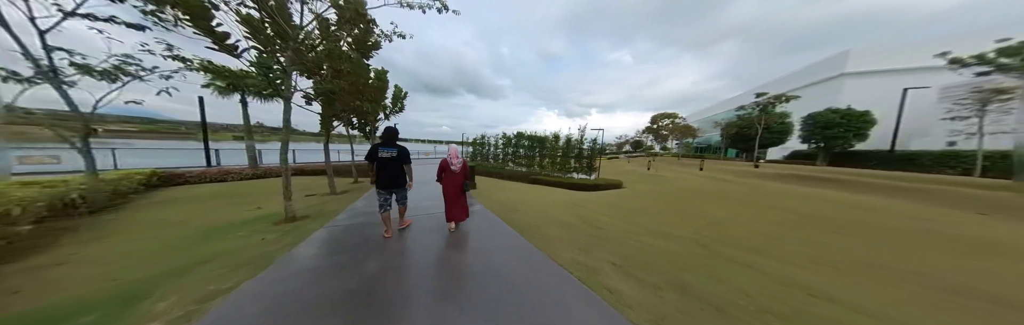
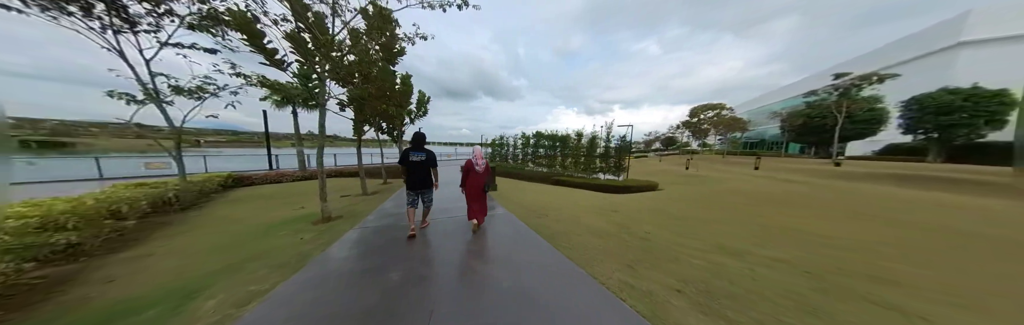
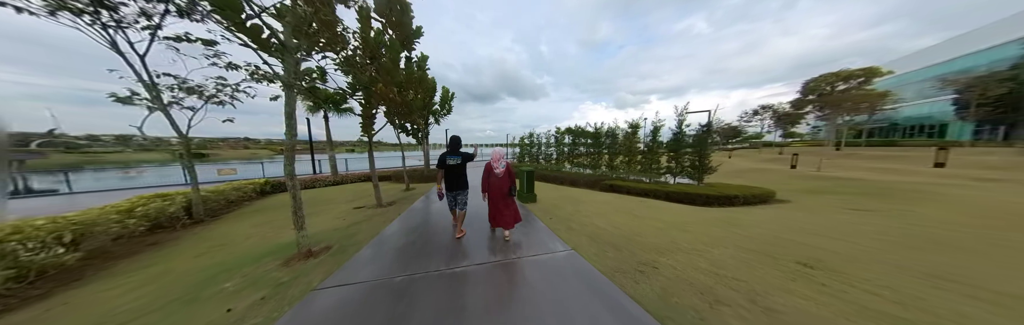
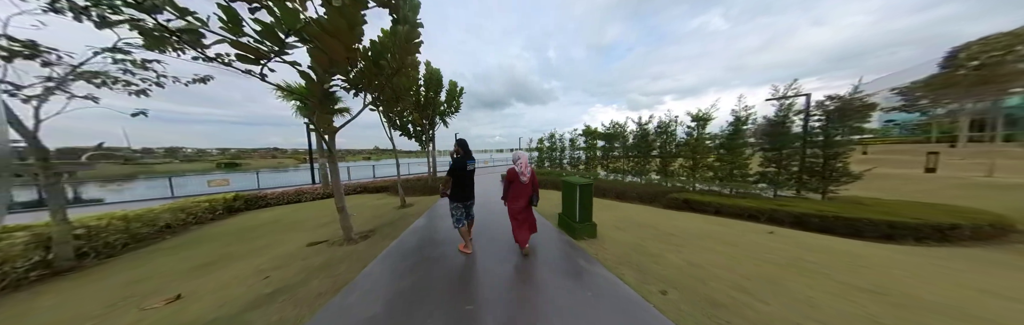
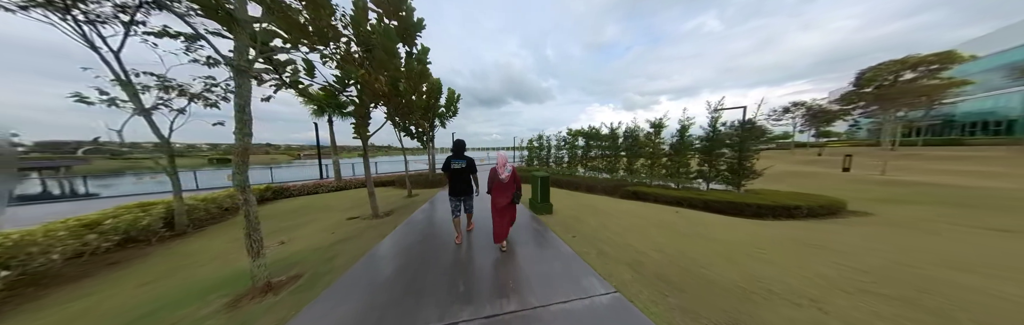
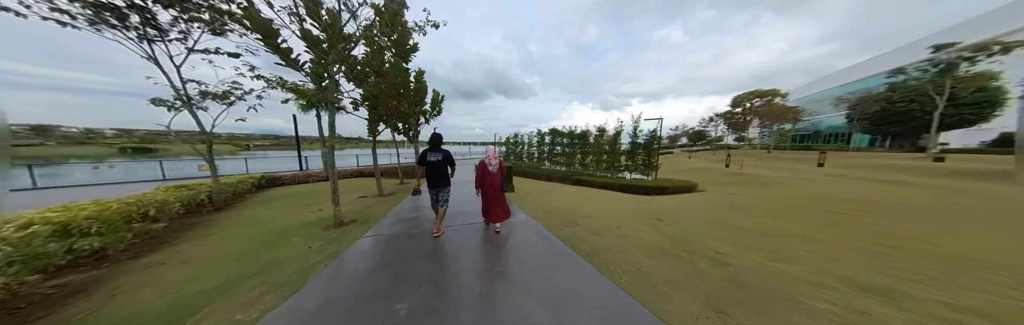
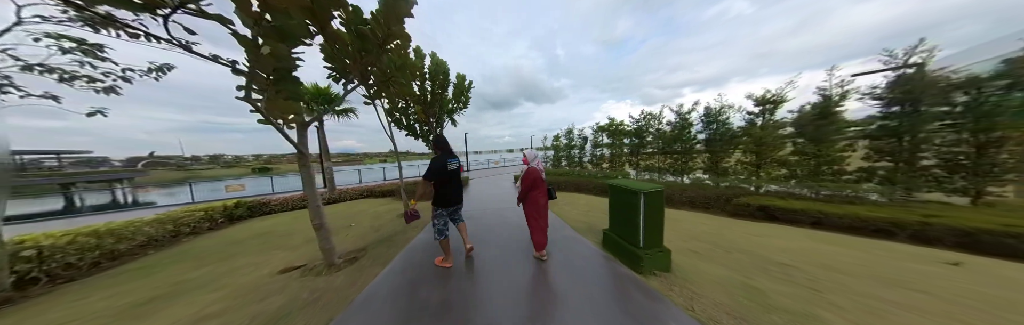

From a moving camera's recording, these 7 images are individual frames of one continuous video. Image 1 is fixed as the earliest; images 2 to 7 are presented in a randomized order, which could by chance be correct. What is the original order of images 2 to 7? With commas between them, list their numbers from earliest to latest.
2, 6, 3, 5, 4, 7
